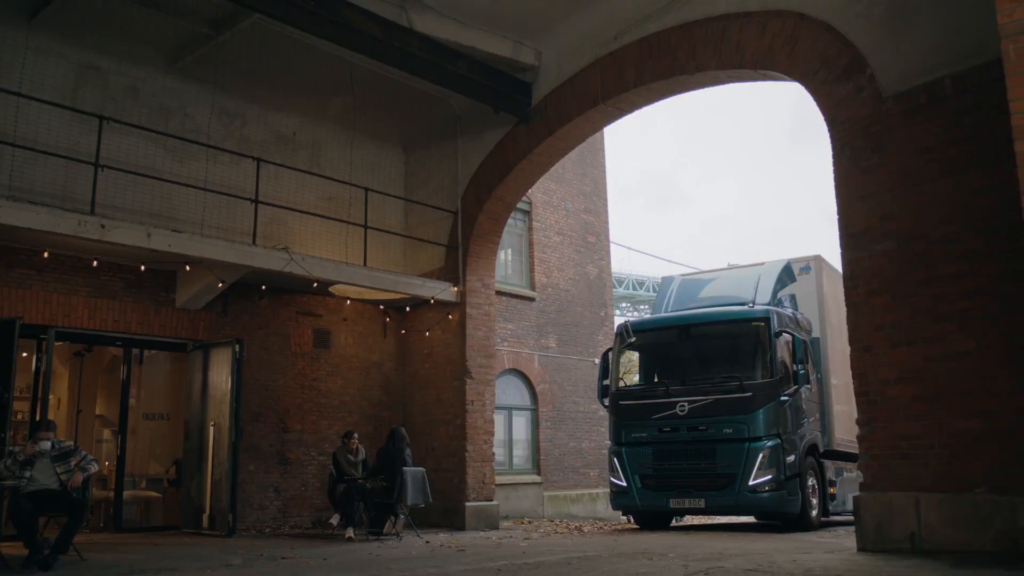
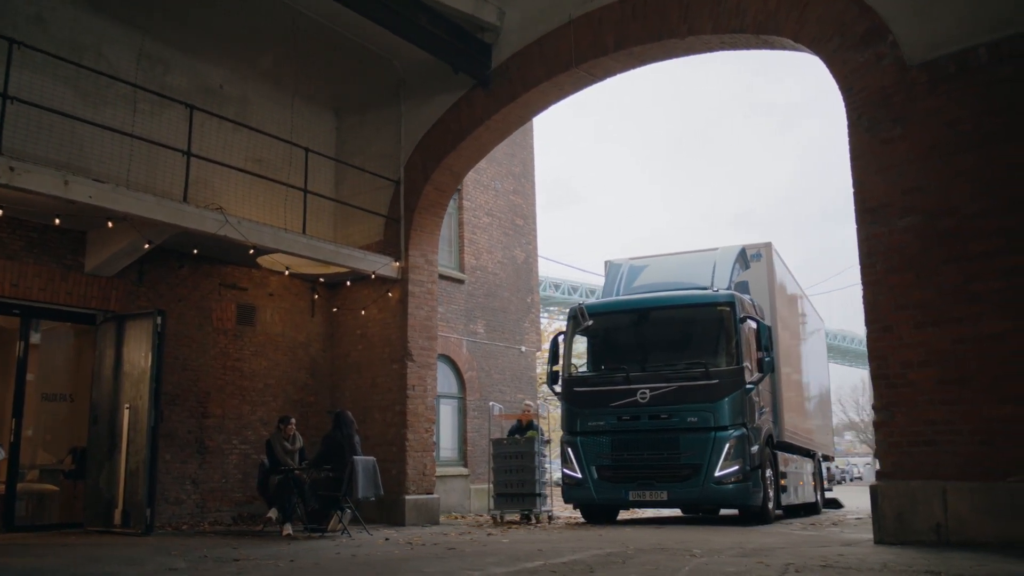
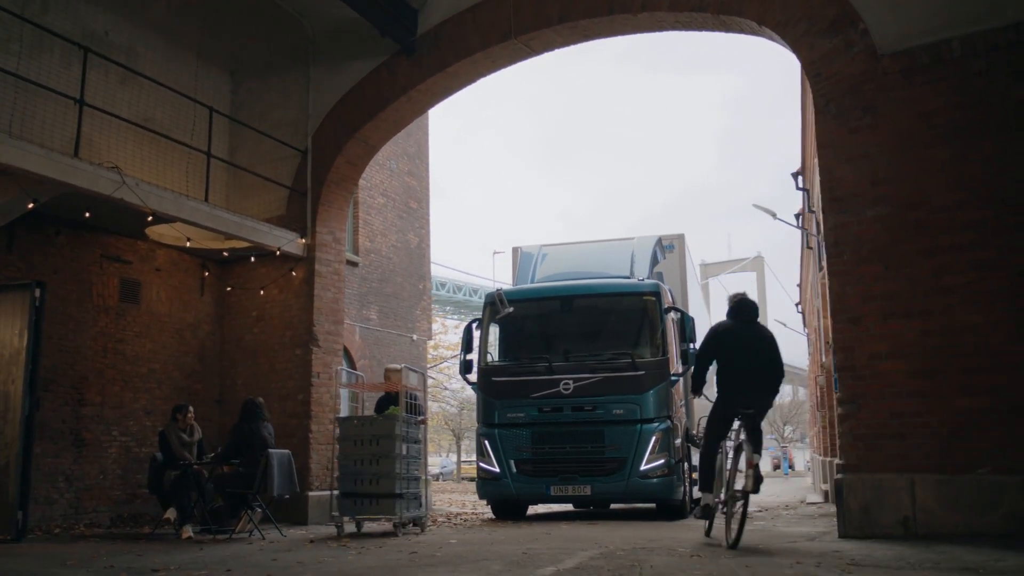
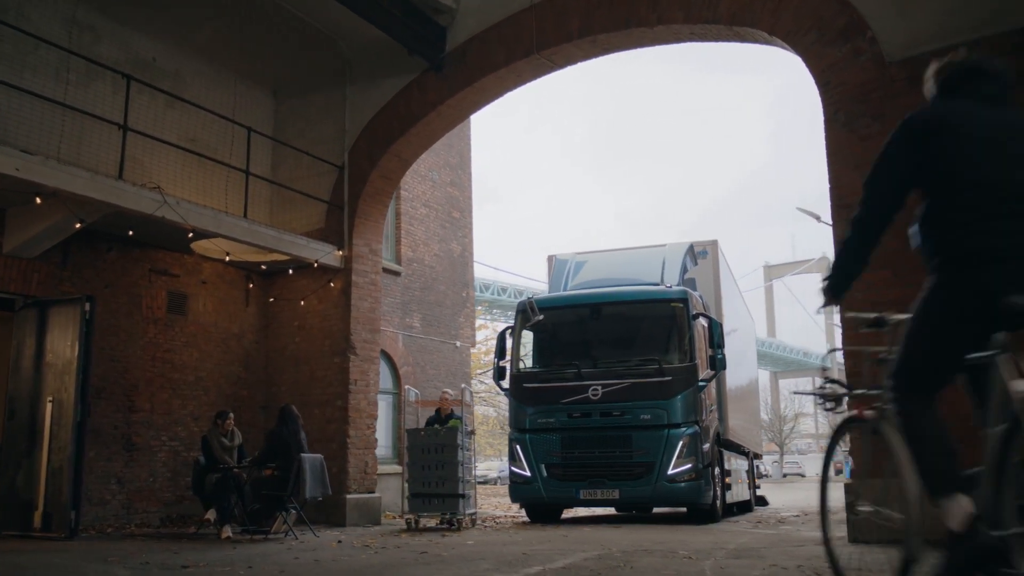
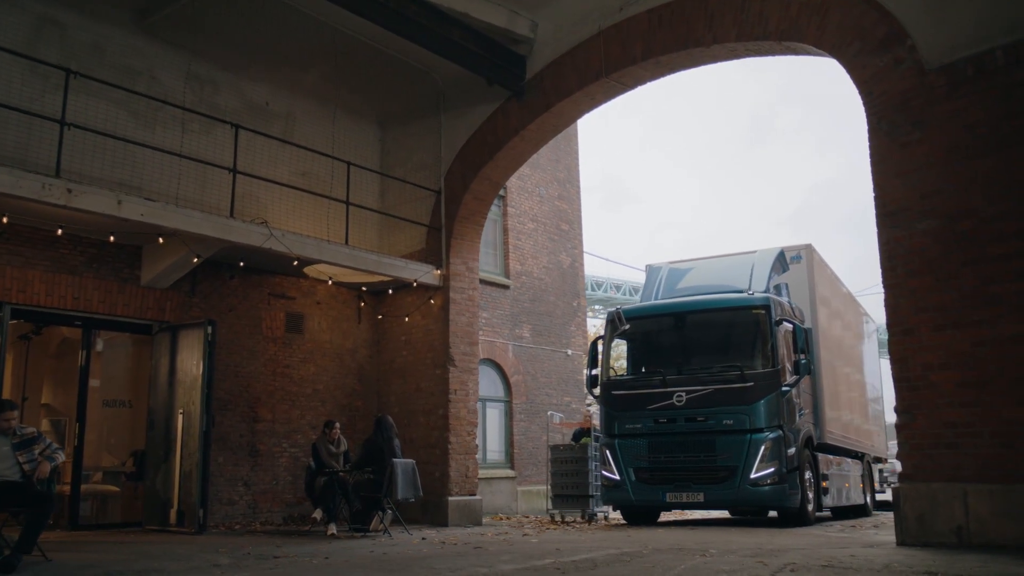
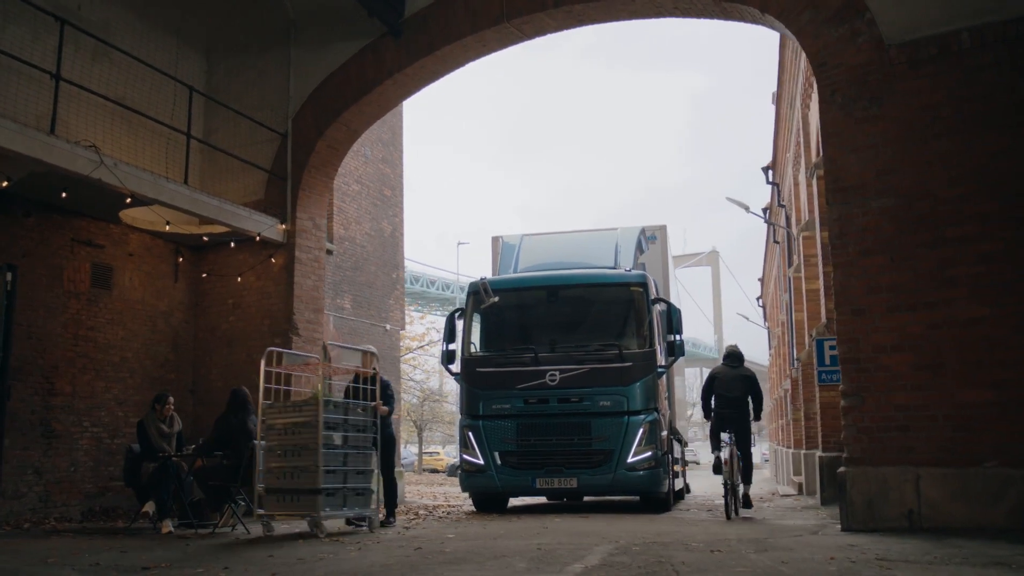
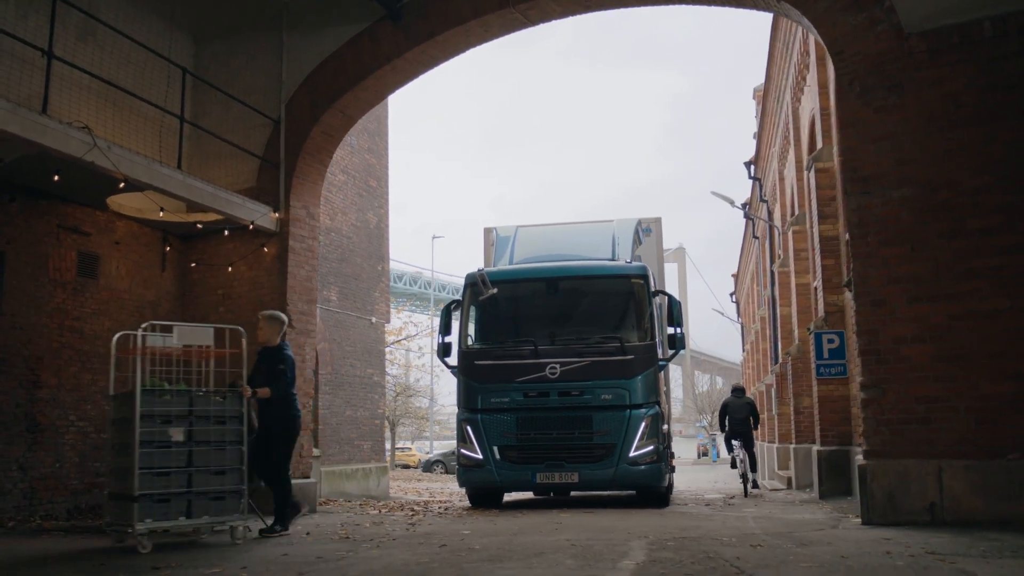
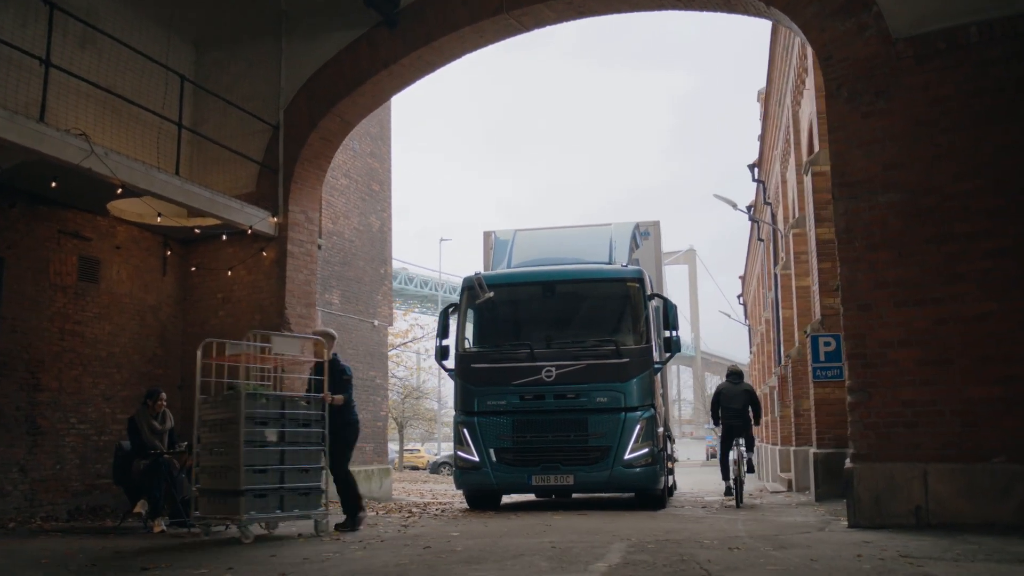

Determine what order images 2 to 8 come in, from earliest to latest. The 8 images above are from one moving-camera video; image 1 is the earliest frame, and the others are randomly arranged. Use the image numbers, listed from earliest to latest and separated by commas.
5, 2, 4, 3, 6, 8, 7
